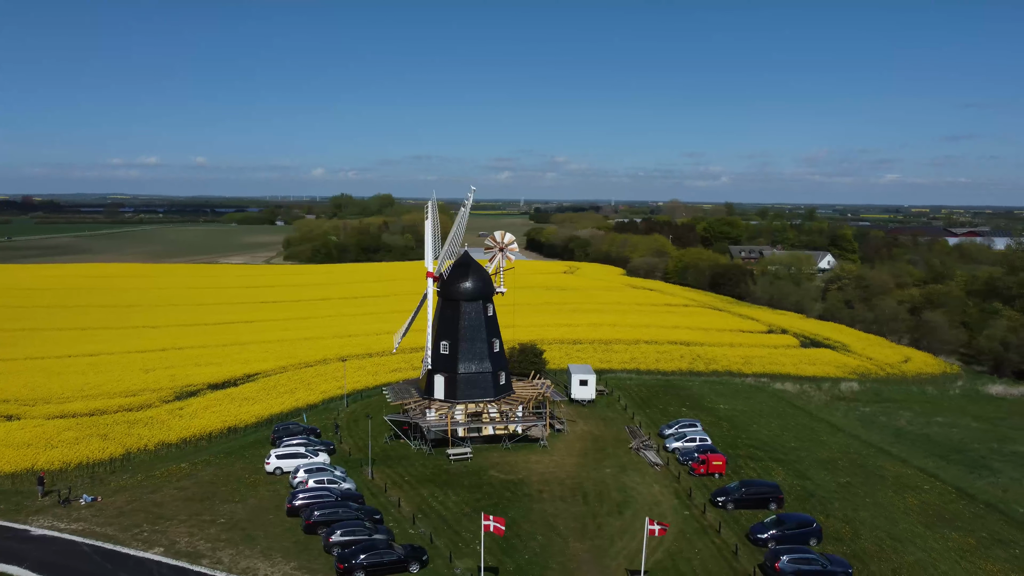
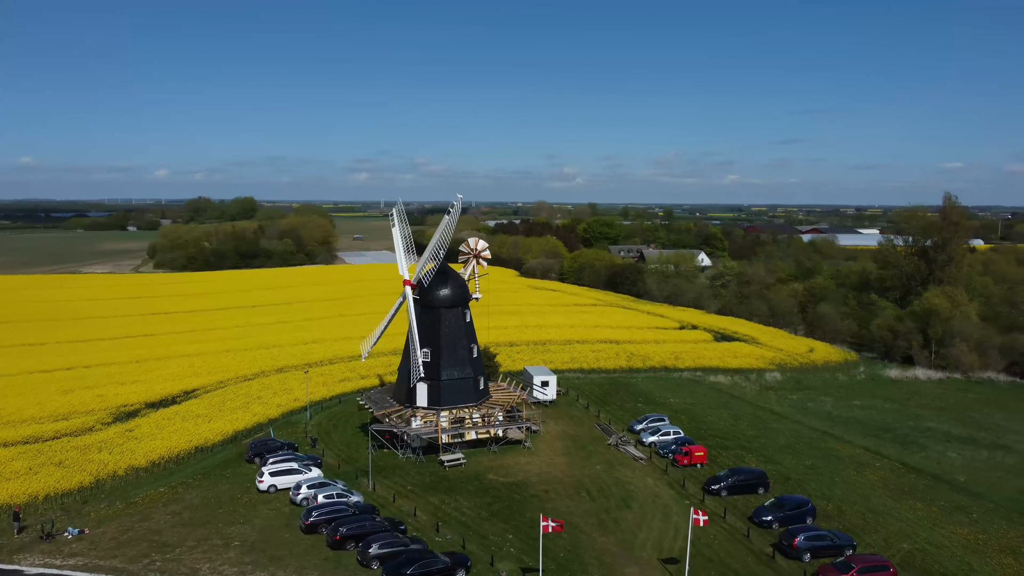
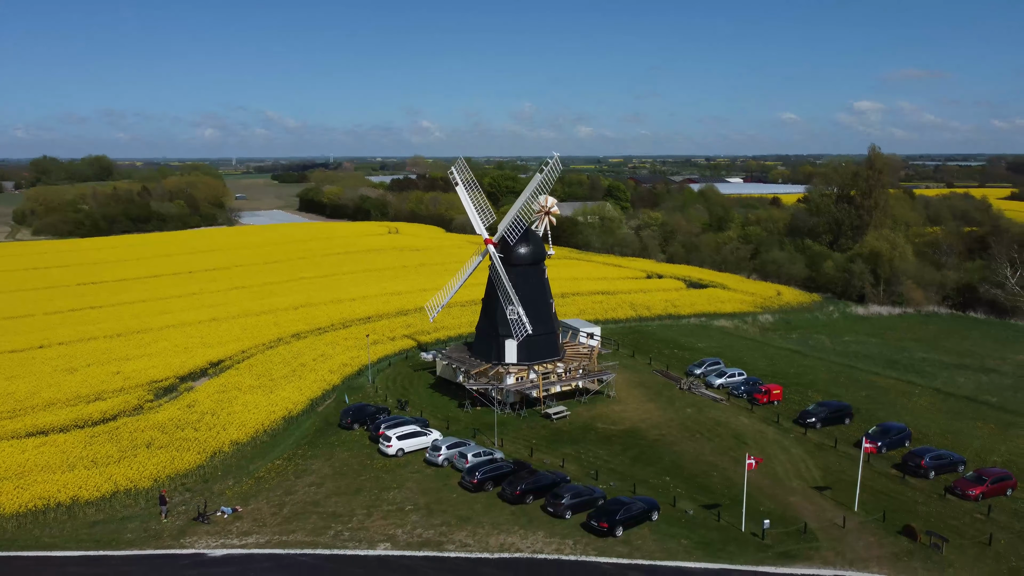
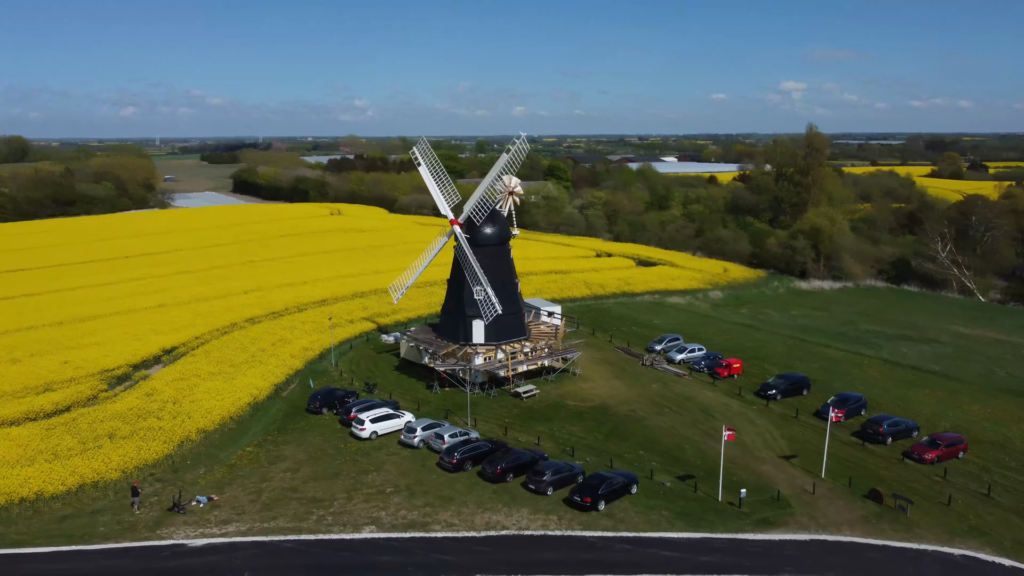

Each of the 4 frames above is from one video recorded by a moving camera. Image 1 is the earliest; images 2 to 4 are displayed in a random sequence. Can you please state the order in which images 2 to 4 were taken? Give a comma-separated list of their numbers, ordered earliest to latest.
2, 3, 4
